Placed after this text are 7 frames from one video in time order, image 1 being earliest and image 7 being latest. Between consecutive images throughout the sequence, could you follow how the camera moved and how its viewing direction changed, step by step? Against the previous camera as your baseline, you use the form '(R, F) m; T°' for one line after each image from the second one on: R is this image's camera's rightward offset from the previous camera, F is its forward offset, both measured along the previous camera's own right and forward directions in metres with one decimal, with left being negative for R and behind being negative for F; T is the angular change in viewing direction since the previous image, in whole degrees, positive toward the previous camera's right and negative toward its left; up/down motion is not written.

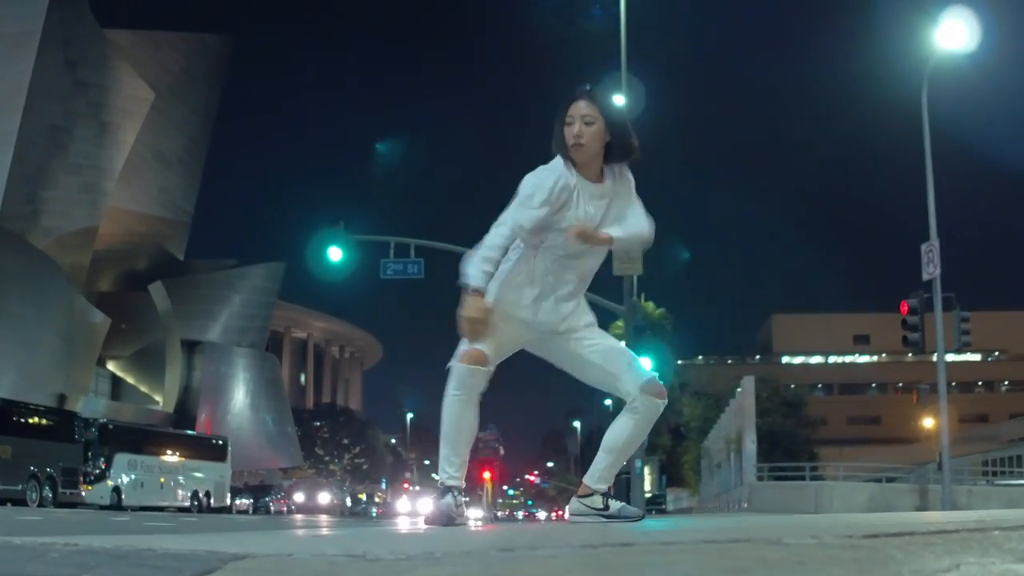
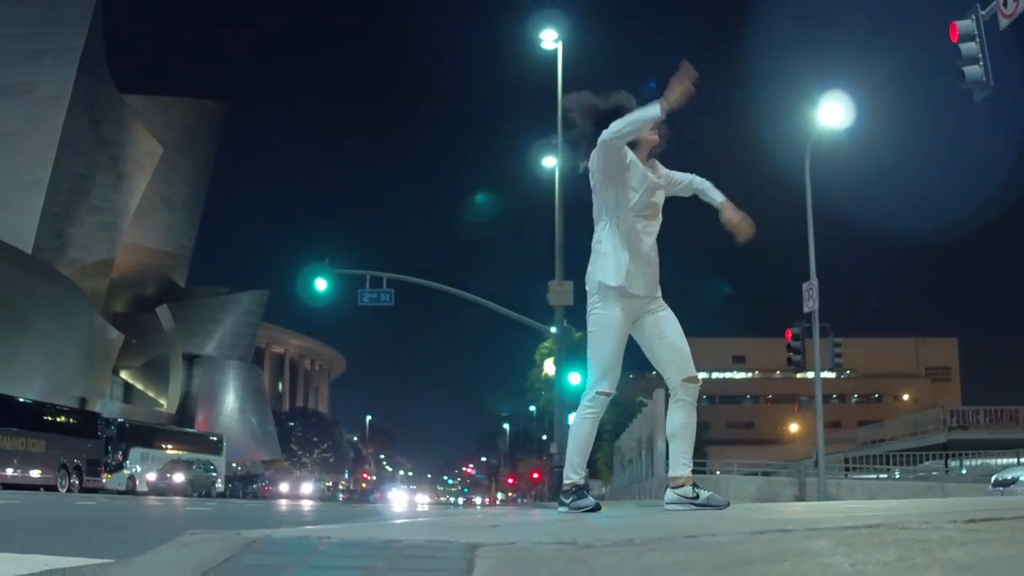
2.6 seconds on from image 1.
(+1.0, -7.1) m; +2°
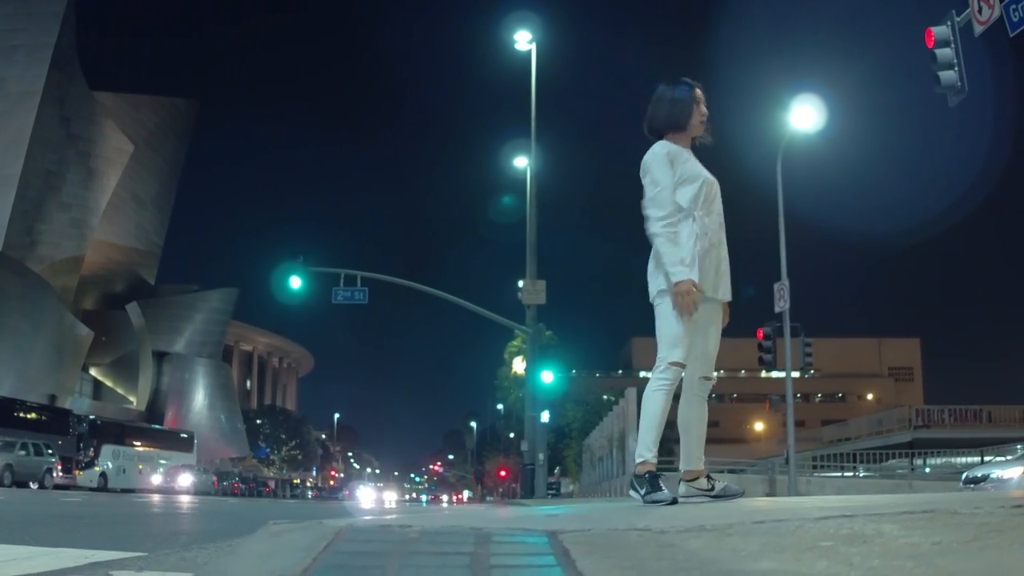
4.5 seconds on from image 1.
(-0.5, -0.4) m; +2°
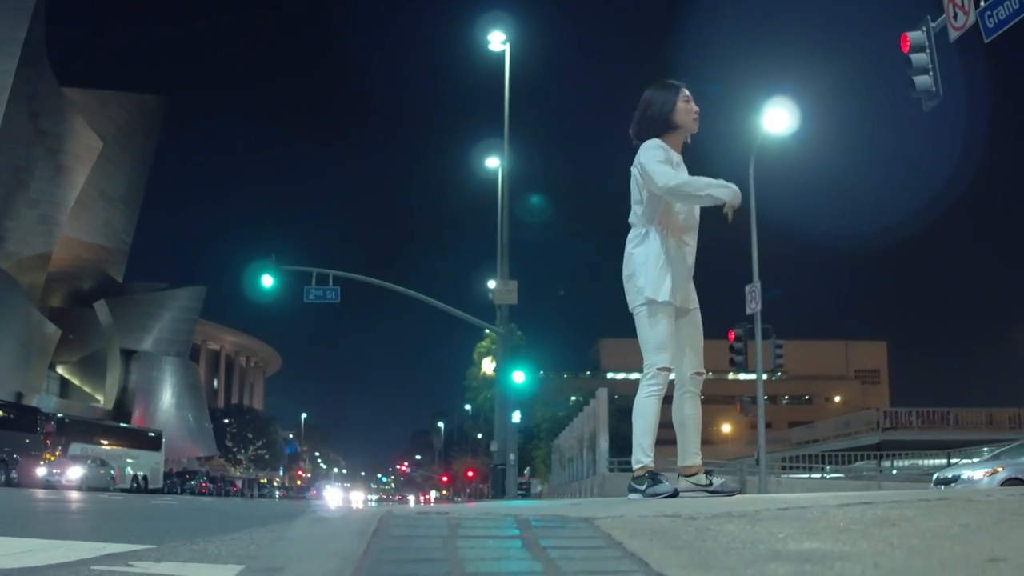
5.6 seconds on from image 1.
(-0.4, -0.2) m; +2°
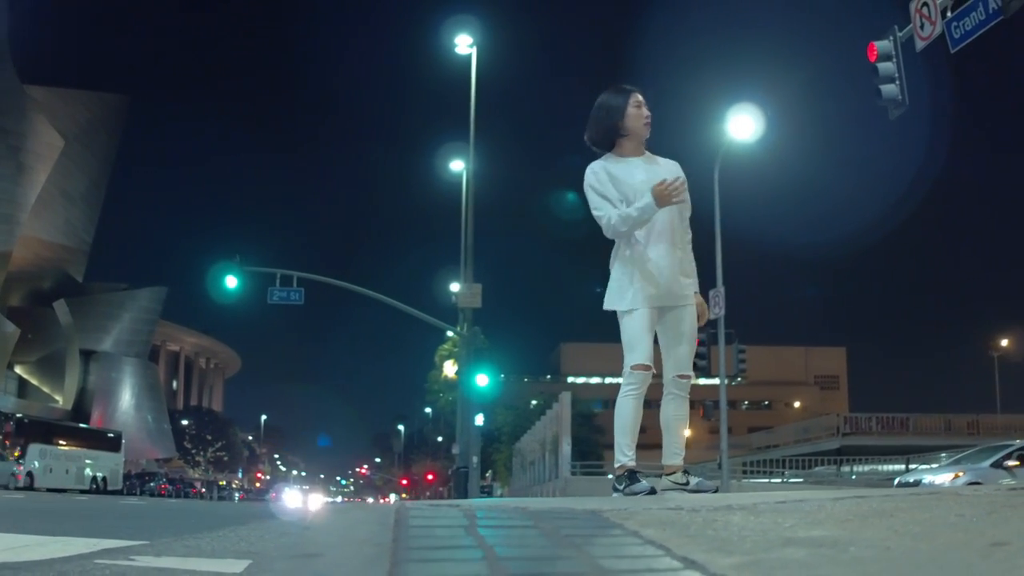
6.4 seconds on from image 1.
(-0.3, -0.3) m; +2°
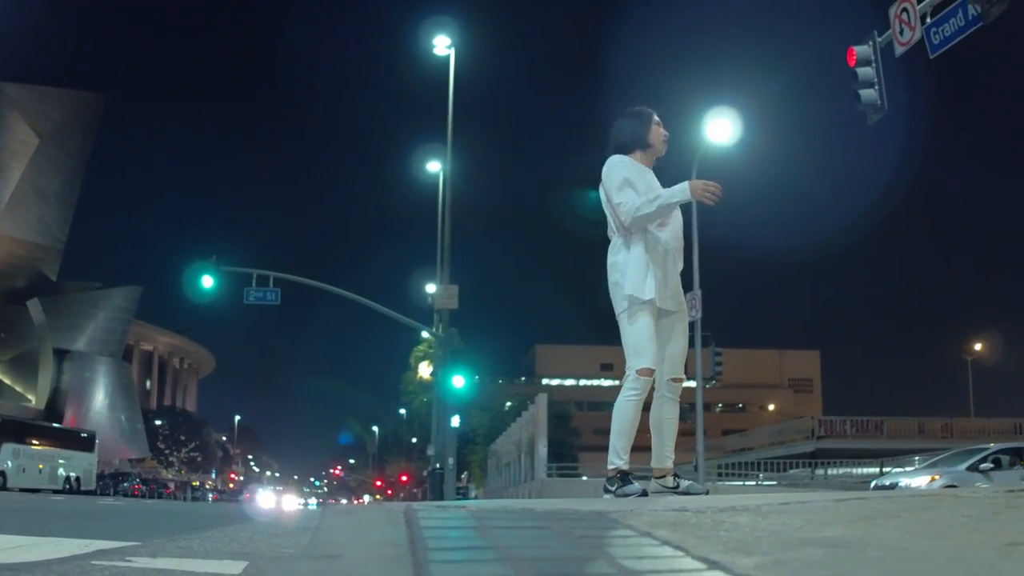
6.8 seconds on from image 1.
(-0.2, -0.1) m; +2°
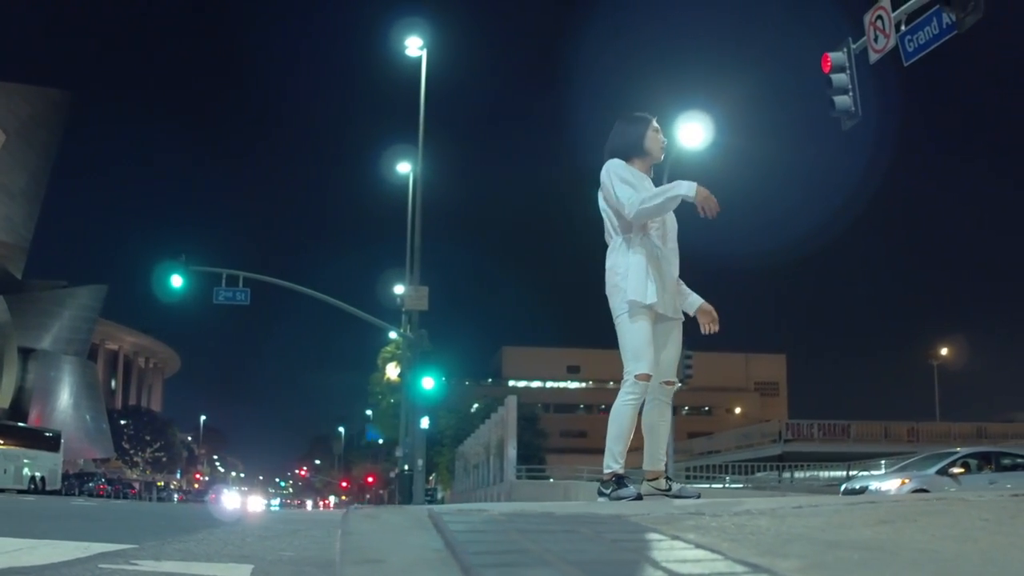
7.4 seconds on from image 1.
(-0.3, -0.2) m; +2°
